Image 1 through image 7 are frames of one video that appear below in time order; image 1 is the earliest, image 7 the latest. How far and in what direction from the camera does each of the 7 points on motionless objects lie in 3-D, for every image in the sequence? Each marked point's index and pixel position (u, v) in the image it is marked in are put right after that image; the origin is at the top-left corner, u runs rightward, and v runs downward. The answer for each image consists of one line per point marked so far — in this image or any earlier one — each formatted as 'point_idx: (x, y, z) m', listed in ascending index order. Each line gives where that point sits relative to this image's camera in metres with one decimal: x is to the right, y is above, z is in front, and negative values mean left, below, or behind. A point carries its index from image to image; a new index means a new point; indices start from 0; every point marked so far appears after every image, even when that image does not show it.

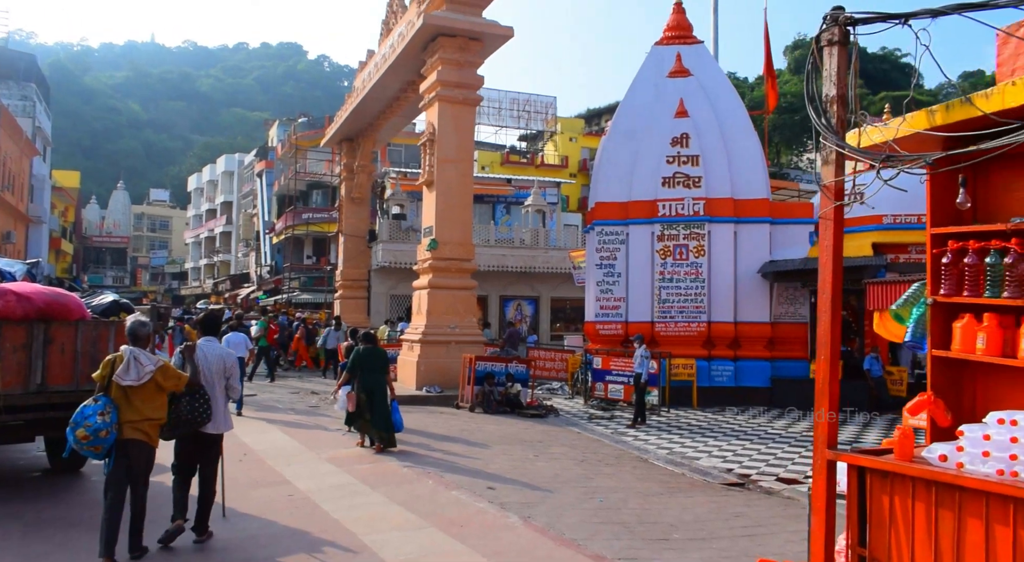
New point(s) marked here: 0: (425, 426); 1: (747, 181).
0: (-1.2, -1.9, +10.8) m
1: (+4.2, +1.8, +14.5) m
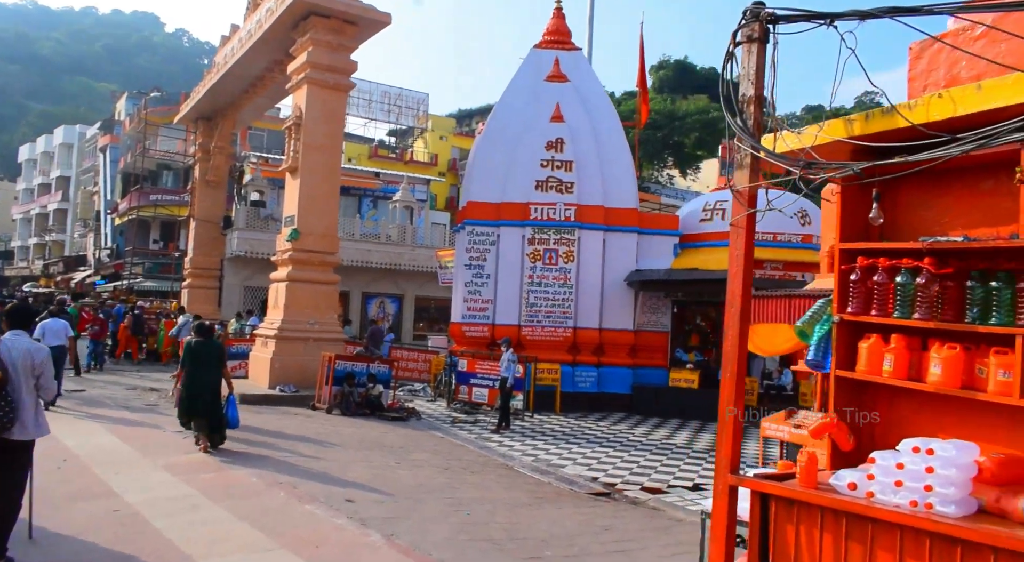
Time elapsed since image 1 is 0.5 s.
0: (-3.0, -1.8, +10.1) m
1: (+1.9, +1.7, +14.6) m
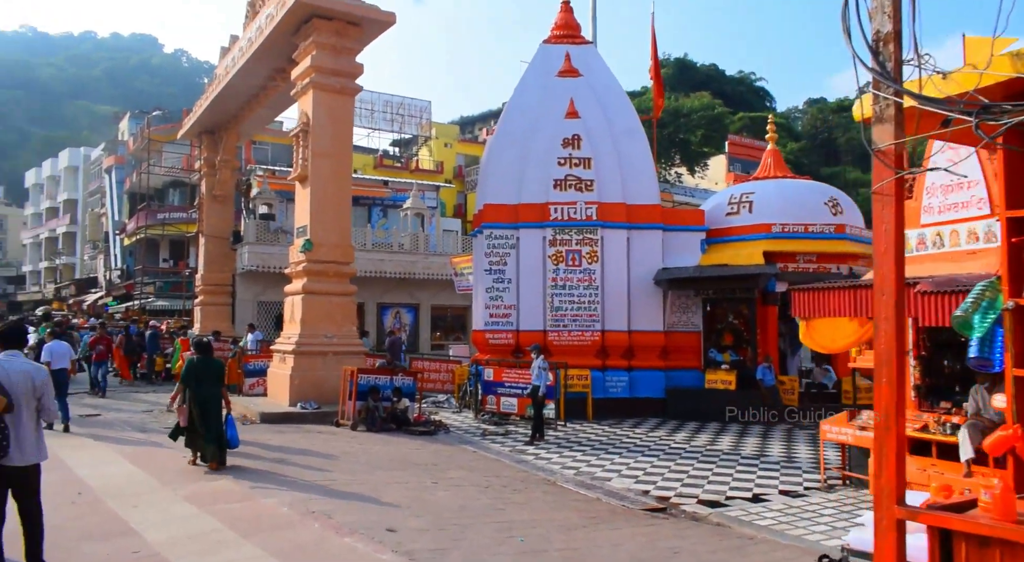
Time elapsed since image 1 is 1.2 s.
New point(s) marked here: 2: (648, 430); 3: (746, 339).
0: (-2.5, -2.0, +9.5) m
1: (+2.3, +1.7, +14.0) m
2: (+2.1, -2.3, +12.2) m
3: (+4.2, -1.0, +14.3) m
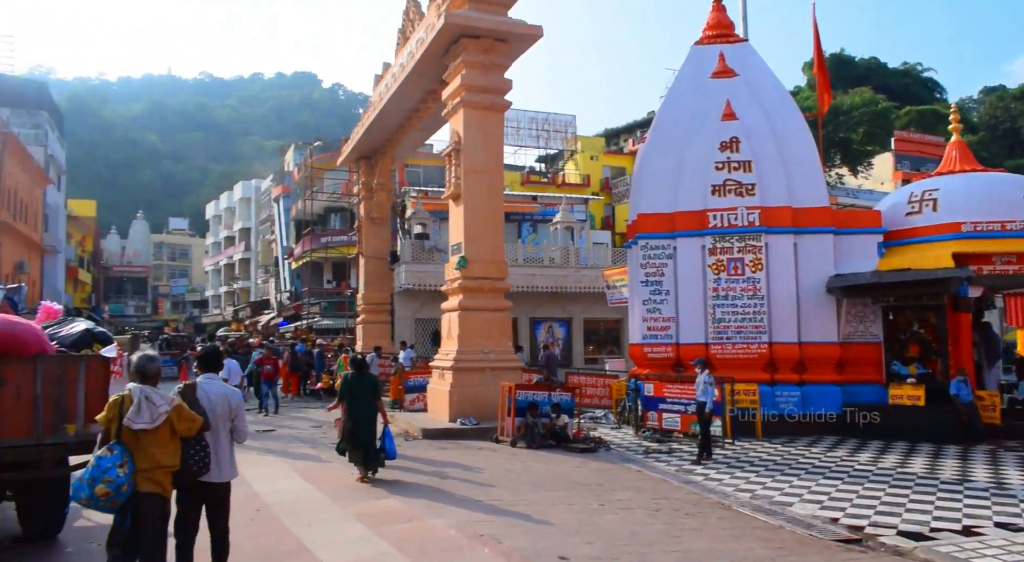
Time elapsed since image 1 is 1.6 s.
0: (-0.6, -2.2, +9.5) m
1: (+4.9, +1.6, +13.1) m
2: (+4.5, -2.4, +11.3) m
3: (+6.9, -1.1, +13.0) m
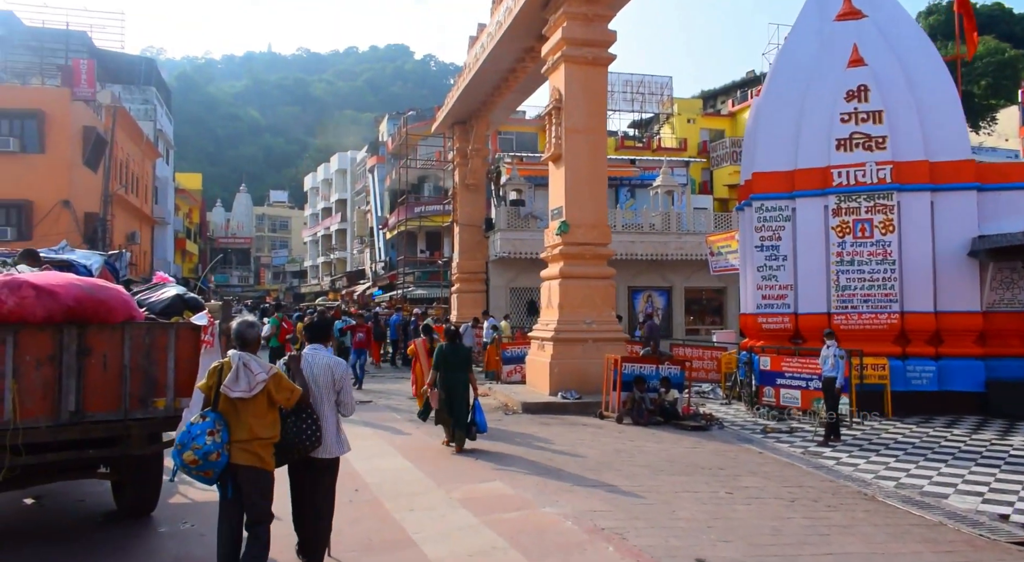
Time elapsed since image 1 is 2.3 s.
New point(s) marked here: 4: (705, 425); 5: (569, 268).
0: (+0.7, -1.8, +9.0) m
1: (+6.4, +2.1, +11.8) m
2: (+5.9, -1.9, +10.2) m
3: (+8.5, -0.6, +11.5) m
4: (+2.5, -1.9, +10.4) m
5: (+0.9, +0.2, +12.3) m
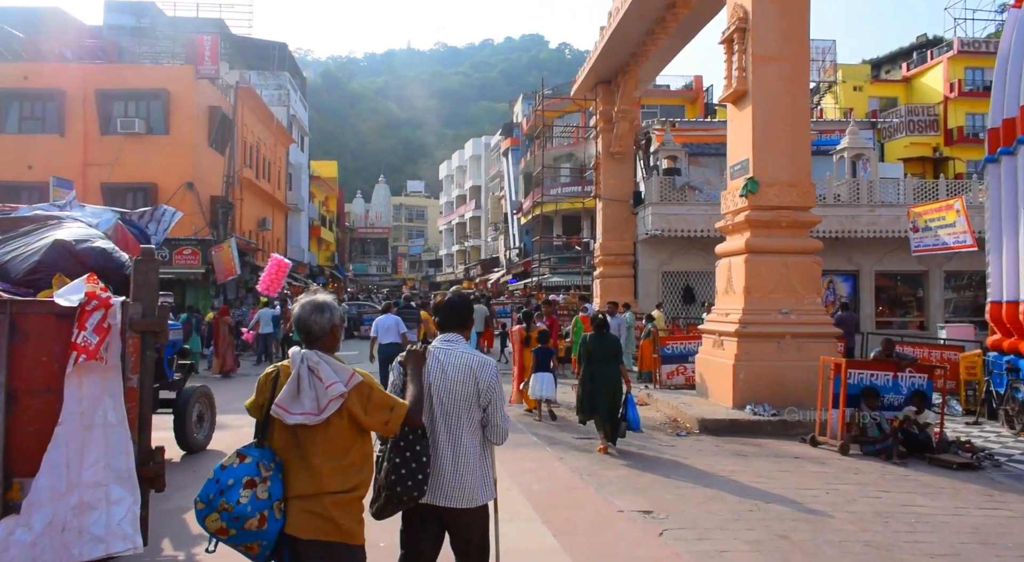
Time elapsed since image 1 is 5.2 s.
0: (+2.1, -1.6, +6.0) m
1: (+8.2, +2.4, +7.8) m
2: (+7.4, -1.7, +6.4) m
3: (+10.2, -0.3, +7.2) m
4: (+4.2, -1.6, +7.1) m
5: (+2.9, +0.5, +9.2) m
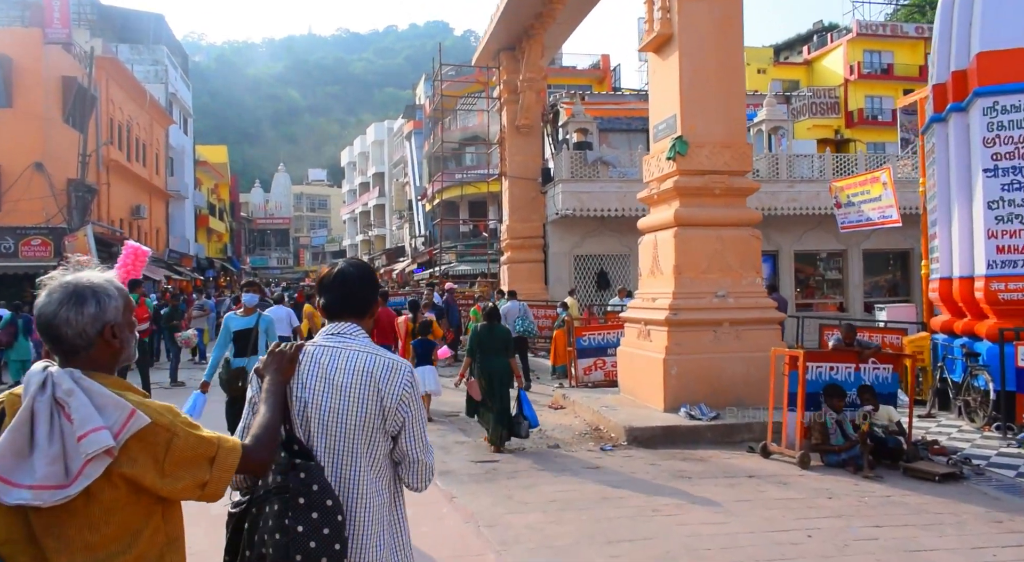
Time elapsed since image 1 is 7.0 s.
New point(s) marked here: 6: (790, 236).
0: (+1.4, -1.4, +4.5) m
1: (+7.2, +2.7, +6.9) m
2: (+6.6, -1.4, +5.5) m
3: (+9.3, +0.1, +6.6) m
4: (+3.3, -1.4, +5.9) m
5: (+1.7, +0.7, +7.8) m
6: (+6.2, +1.0, +17.6) m
